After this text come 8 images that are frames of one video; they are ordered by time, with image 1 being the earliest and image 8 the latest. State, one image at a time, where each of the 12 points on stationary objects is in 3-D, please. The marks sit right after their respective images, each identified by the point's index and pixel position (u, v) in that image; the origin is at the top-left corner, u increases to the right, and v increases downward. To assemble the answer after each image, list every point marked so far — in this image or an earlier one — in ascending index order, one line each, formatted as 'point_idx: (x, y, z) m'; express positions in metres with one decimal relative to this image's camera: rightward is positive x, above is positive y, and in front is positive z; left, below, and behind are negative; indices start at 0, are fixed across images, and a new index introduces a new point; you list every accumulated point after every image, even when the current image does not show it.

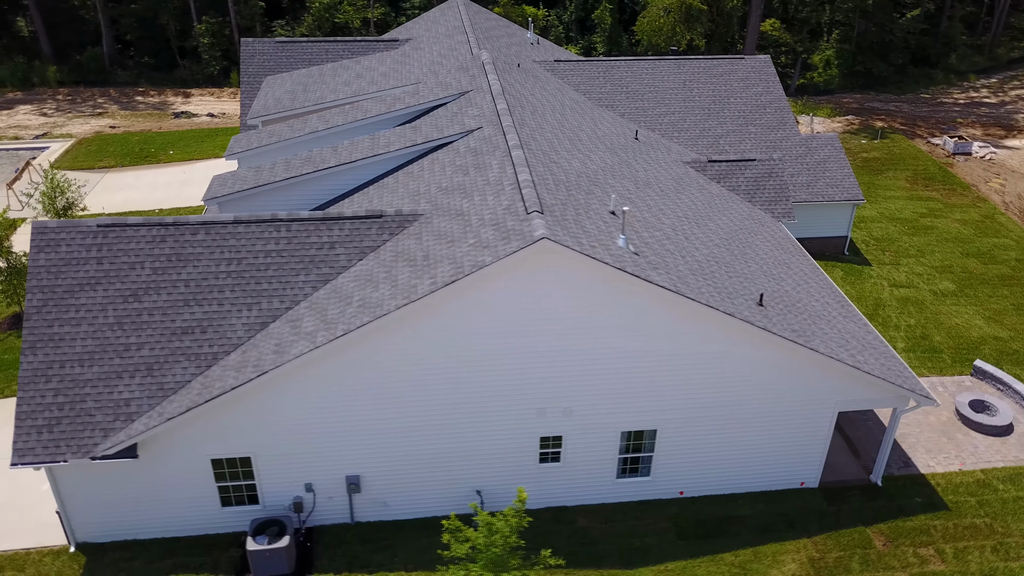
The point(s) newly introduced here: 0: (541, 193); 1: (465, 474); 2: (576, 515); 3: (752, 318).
0: (+0.5, +1.7, +14.1) m
1: (-0.9, -3.4, +15.1) m
2: (+1.2, -4.3, +15.6) m
3: (+4.1, -0.5, +14.1) m
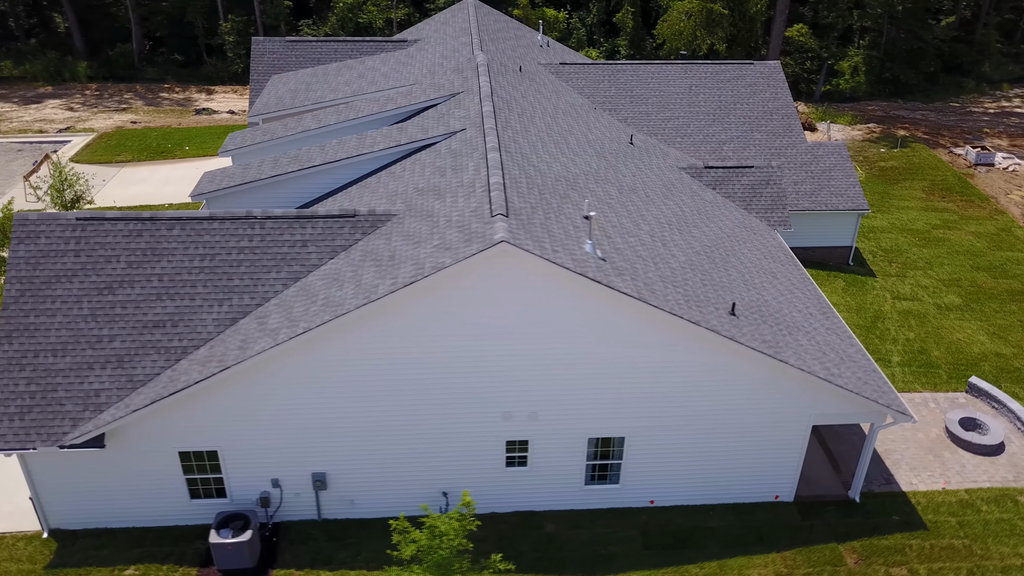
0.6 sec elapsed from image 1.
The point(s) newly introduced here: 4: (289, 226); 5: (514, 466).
0: (-0.1, +1.6, +14.0) m
1: (-1.5, -3.5, +15.1) m
2: (+0.6, -4.4, +15.5) m
3: (+3.5, -0.7, +13.9) m
4: (-4.1, +1.1, +15.0) m
5: (0.0, -3.3, +15.1) m
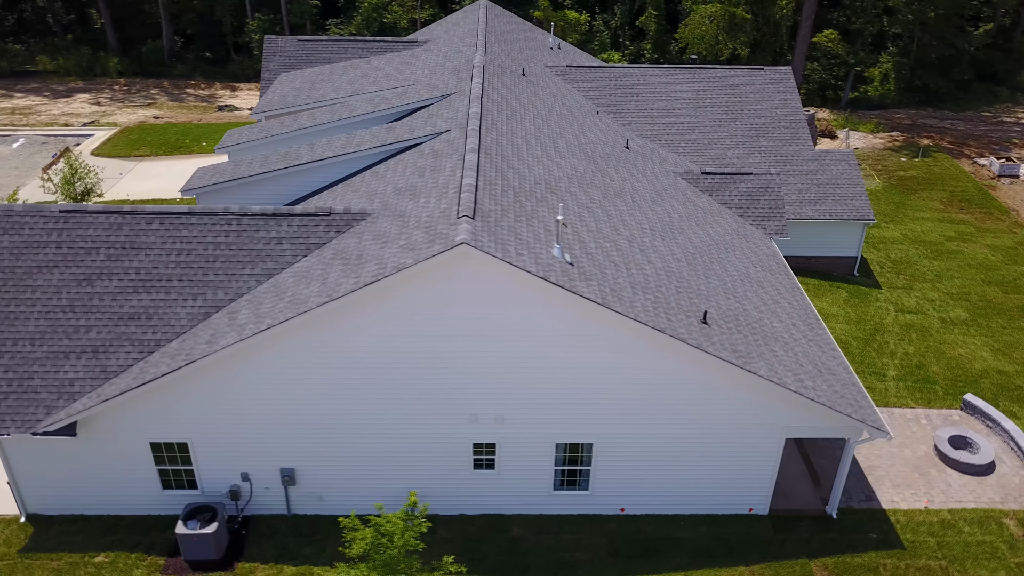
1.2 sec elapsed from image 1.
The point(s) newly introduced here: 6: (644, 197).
0: (-0.6, +1.6, +14.0) m
1: (-2.1, -3.5, +15.1) m
2: (0.0, -4.4, +15.4) m
3: (+2.9, -0.8, +13.7) m
4: (-4.6, +1.2, +15.2) m
5: (-0.6, -3.3, +15.1) m
6: (+3.0, +2.0, +18.6) m
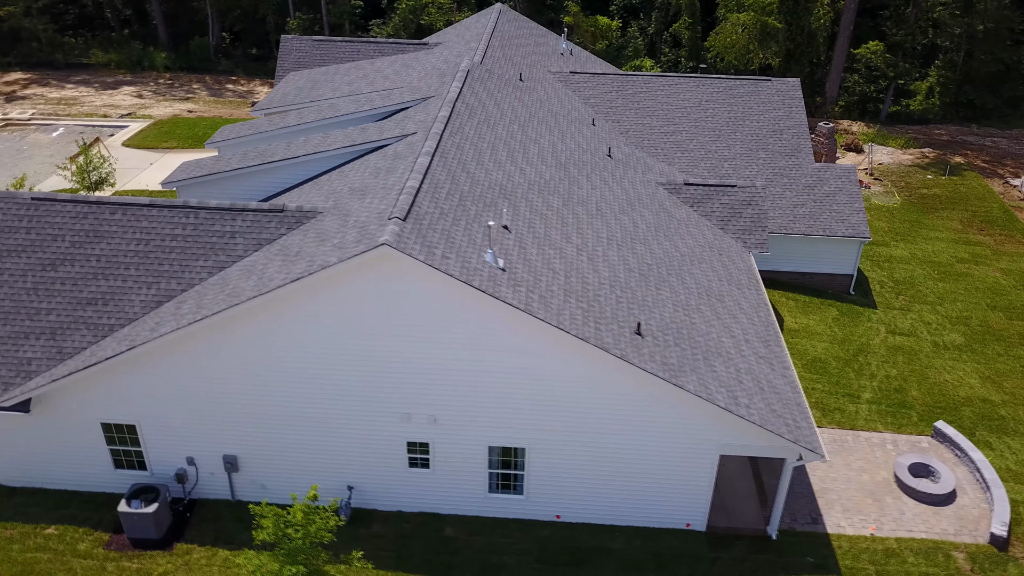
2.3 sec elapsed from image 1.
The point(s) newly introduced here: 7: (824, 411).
0: (-1.6, +1.6, +14.3) m
1: (-3.3, -3.4, +15.5) m
2: (-1.3, -4.5, +15.6) m
3: (+1.7, -1.0, +13.7) m
4: (-5.6, +1.4, +15.7) m
5: (-1.8, -3.4, +15.3) m
6: (+2.3, +1.8, +18.6) m
7: (+7.2, -2.8, +18.9) m
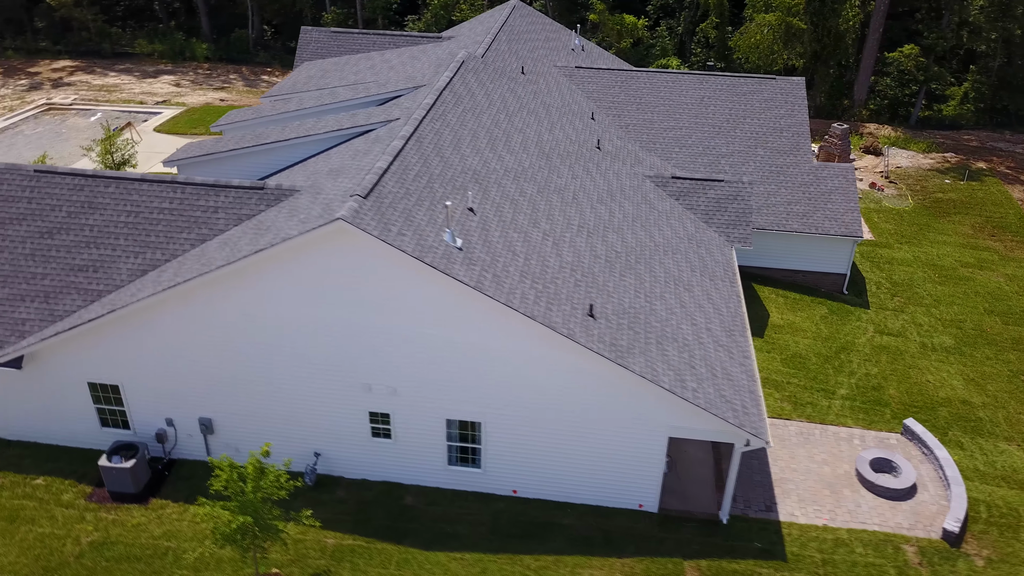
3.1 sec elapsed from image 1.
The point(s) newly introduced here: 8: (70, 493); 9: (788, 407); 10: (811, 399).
0: (-2.3, +2.0, +14.9) m
1: (-4.1, -2.9, +16.2) m
2: (-2.1, -4.1, +16.3) m
3: (+0.8, -0.7, +14.2) m
4: (-6.2, +1.9, +16.6) m
5: (-2.6, -2.9, +16.0) m
6: (+1.8, +2.1, +19.0) m
7: (+6.6, -2.7, +19.1) m
8: (-8.6, -4.0, +16.1) m
9: (+6.4, -2.7, +19.0) m
10: (+7.0, -2.6, +19.3) m
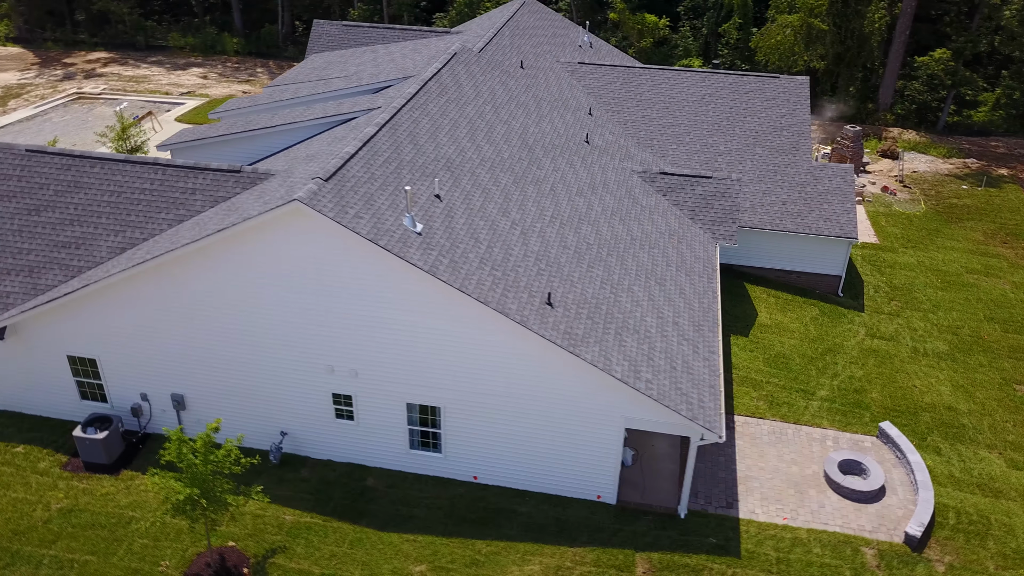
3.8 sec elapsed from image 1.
0: (-3.0, +2.3, +15.2) m
1: (-4.8, -2.6, +16.6) m
2: (-2.9, -3.8, +16.5) m
3: (+0.1, -0.4, +14.2) m
4: (-6.8, +2.3, +17.0) m
5: (-3.3, -2.6, +16.3) m
6: (+1.3, +2.3, +19.0) m
7: (+6.0, -2.7, +18.9) m
8: (-9.4, -3.5, +16.6) m
9: (+5.8, -2.7, +18.8) m
10: (+6.4, -2.6, +19.1) m
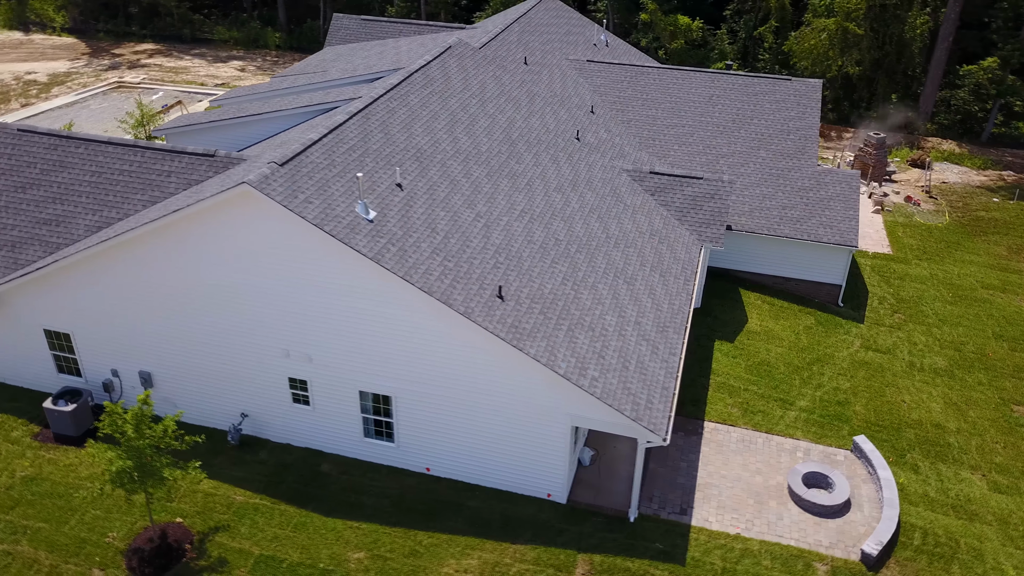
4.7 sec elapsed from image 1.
0: (-3.8, +2.6, +15.3) m
1: (-5.7, -2.2, +16.8) m
2: (-3.8, -3.5, +16.6) m
3: (-0.9, -0.3, +14.1) m
4: (-7.4, +2.8, +17.4) m
5: (-4.2, -2.3, +16.4) m
6: (+0.8, +2.4, +18.8) m
7: (+5.2, -2.8, +18.3) m
8: (-10.3, -3.0, +17.1) m
9: (+5.0, -2.8, +18.3) m
10: (+5.7, -2.7, +18.5) m
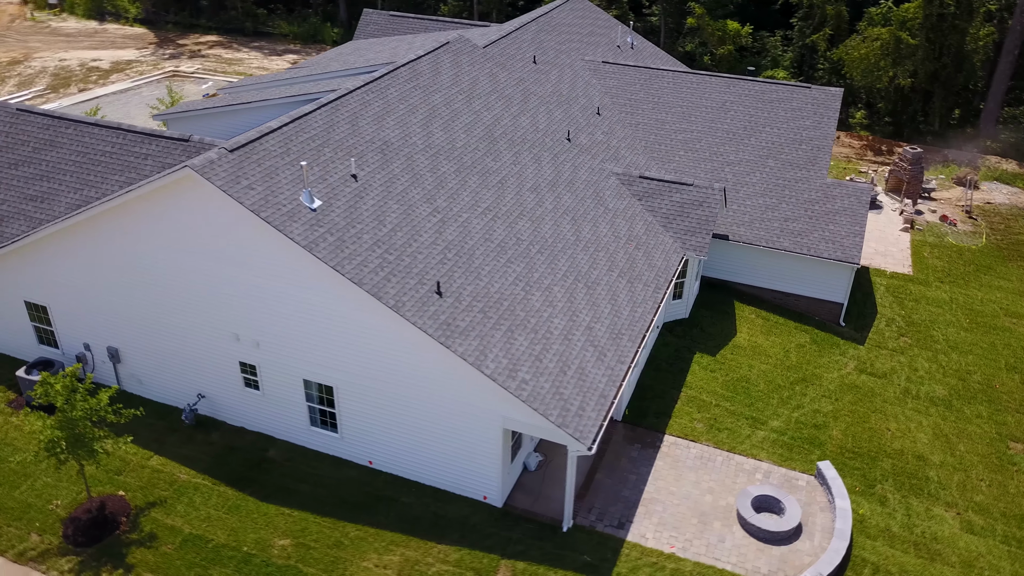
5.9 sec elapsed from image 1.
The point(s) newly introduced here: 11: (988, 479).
0: (-4.6, +2.9, +15.4) m
1: (-6.7, -1.8, +17.1) m
2: (-4.9, -3.2, +16.7) m
3: (-2.0, -0.2, +14.0) m
4: (-8.0, +3.2, +17.9) m
5: (-5.3, -2.0, +16.6) m
6: (+0.3, +2.4, +18.6) m
7: (+4.3, -3.0, +17.7) m
8: (-11.2, -2.4, +17.9) m
9: (+4.1, -3.0, +17.6) m
10: (+4.8, -3.0, +17.8) m
11: (+9.9, -4.0, +17.1) m
